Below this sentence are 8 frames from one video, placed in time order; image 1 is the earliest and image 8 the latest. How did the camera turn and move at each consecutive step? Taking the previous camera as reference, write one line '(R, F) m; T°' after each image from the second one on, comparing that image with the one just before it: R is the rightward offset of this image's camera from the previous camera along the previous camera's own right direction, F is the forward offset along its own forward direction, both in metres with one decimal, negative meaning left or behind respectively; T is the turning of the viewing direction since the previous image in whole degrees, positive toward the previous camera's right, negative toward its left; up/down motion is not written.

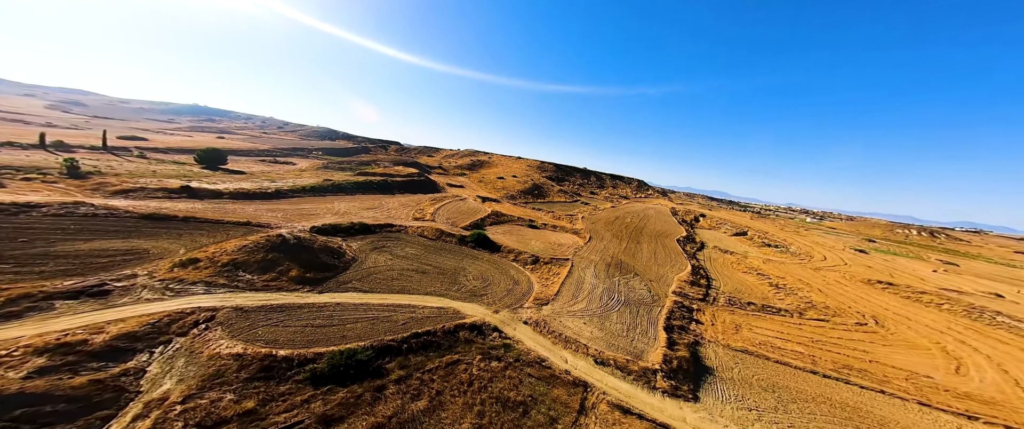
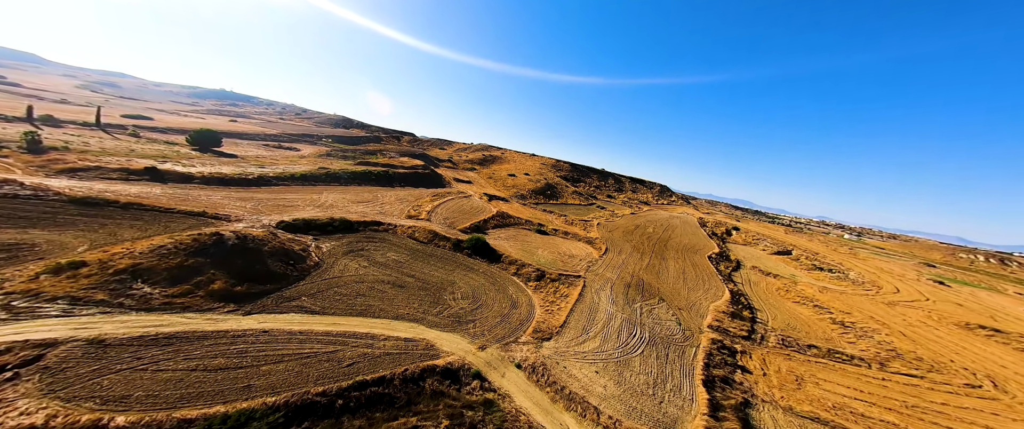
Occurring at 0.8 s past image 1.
(+1.0, +4.6) m; -3°
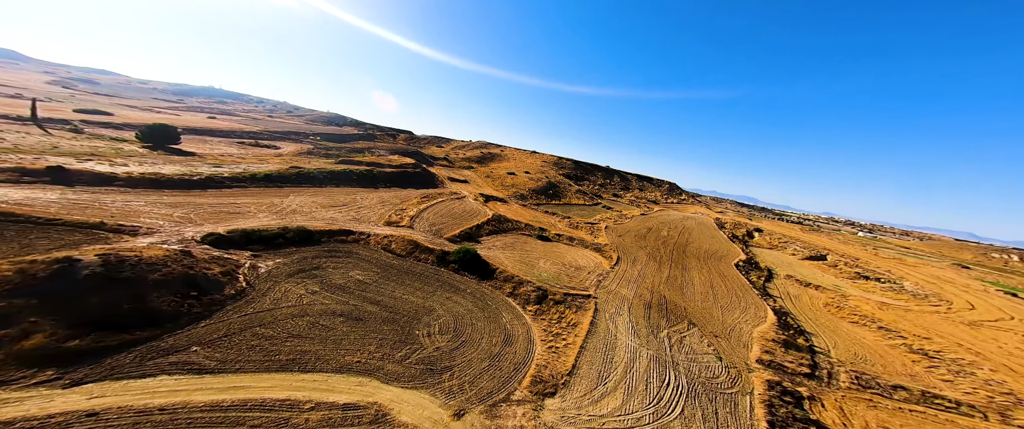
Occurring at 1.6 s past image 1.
(+0.6, +4.7) m; -1°
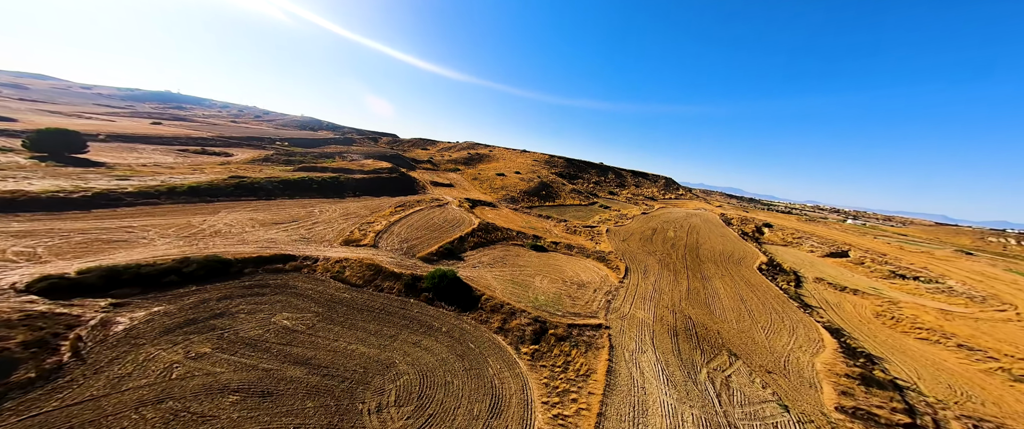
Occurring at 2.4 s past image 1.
(+0.5, +4.8) m; +2°
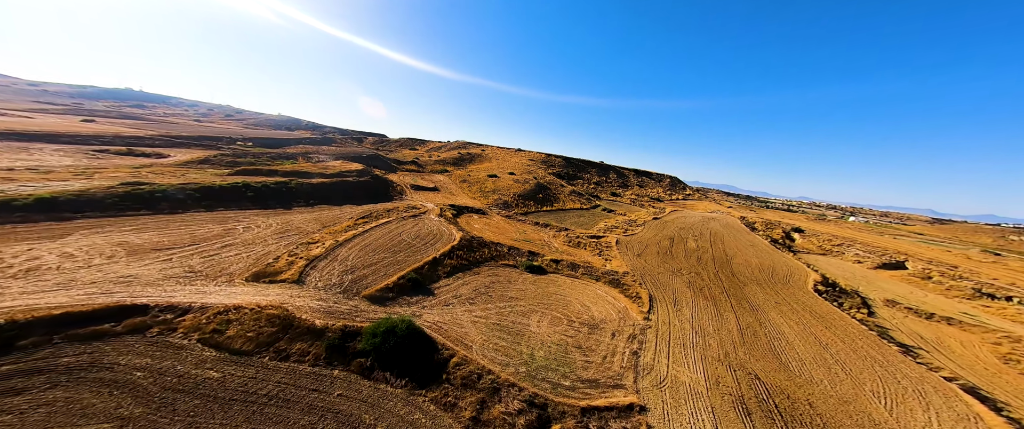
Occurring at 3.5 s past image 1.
(+0.7, +6.3) m; +1°
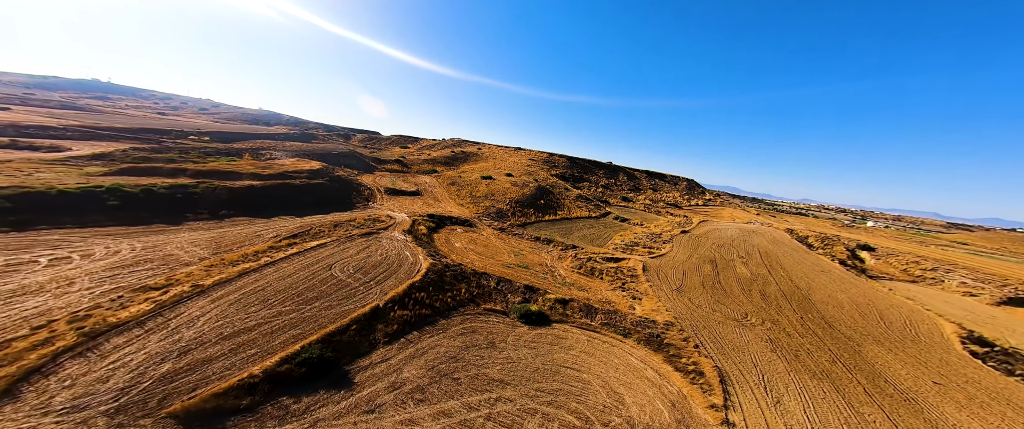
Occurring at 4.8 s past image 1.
(+0.8, +7.8) m; 0°
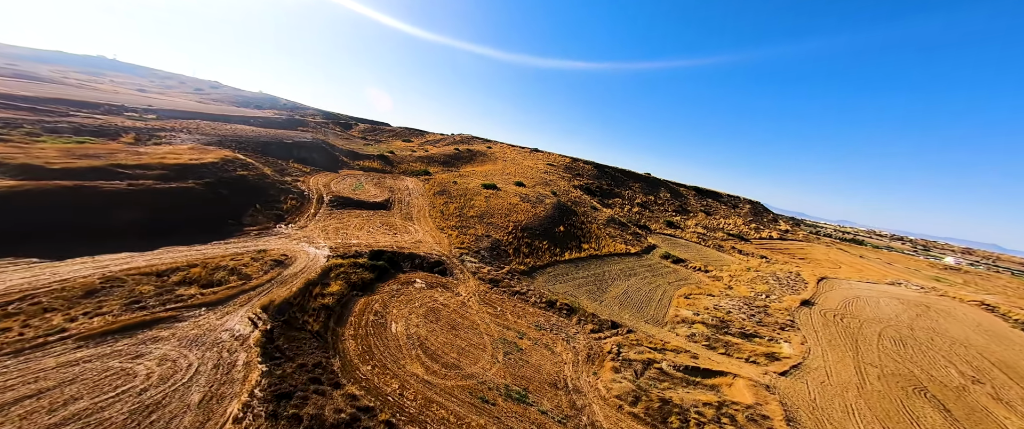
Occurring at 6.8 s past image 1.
(+1.0, +12.5) m; -4°
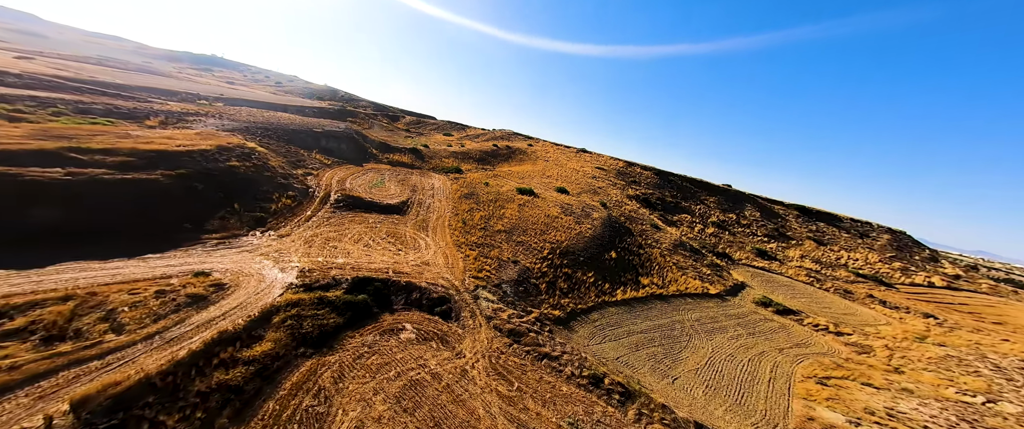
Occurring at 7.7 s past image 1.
(+0.4, +5.7) m; -10°
